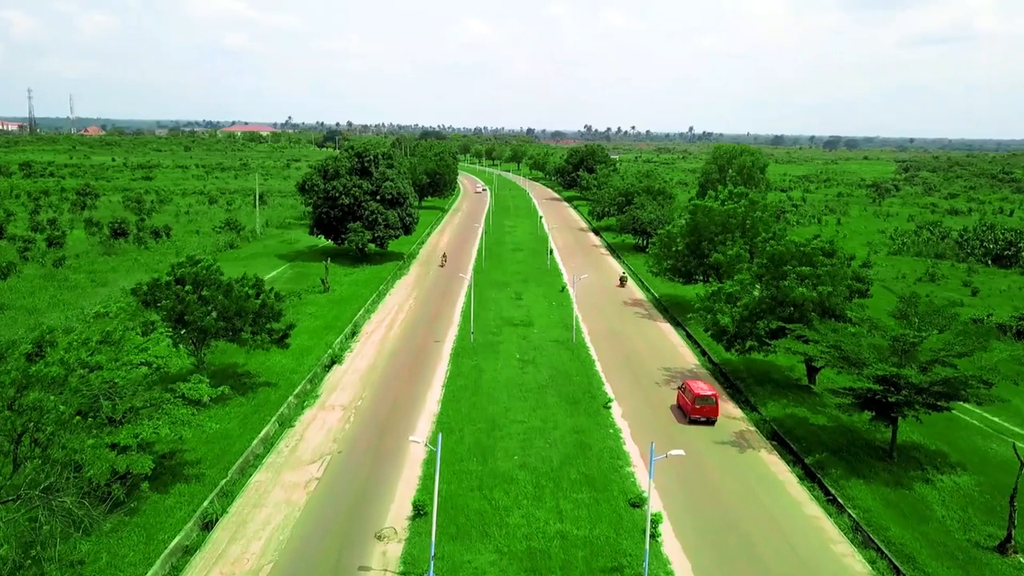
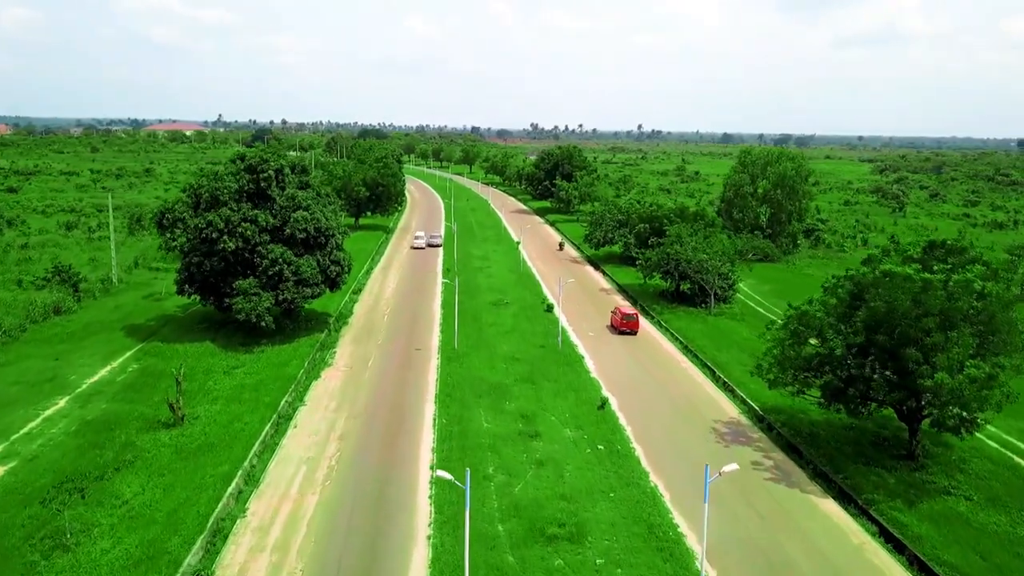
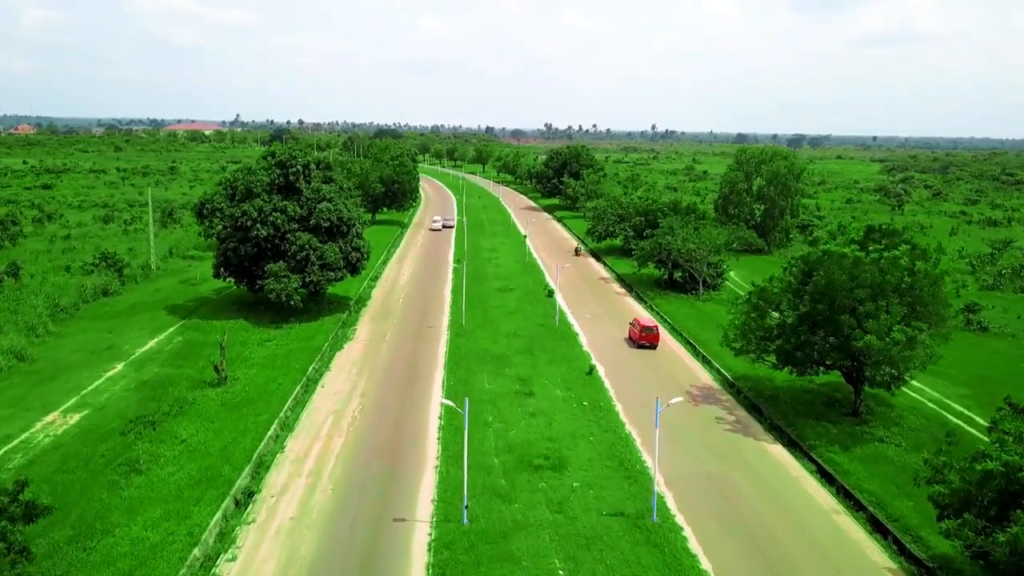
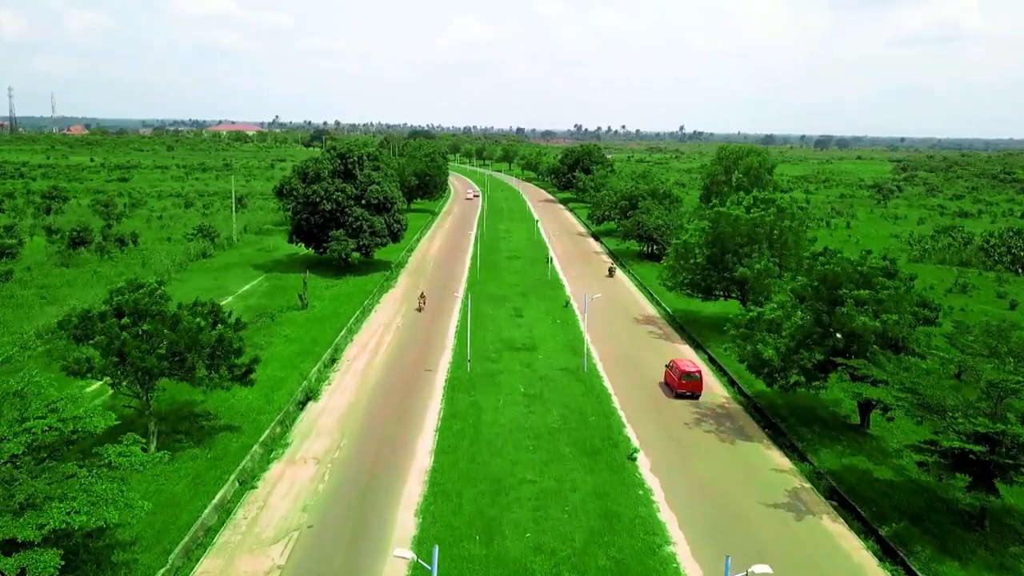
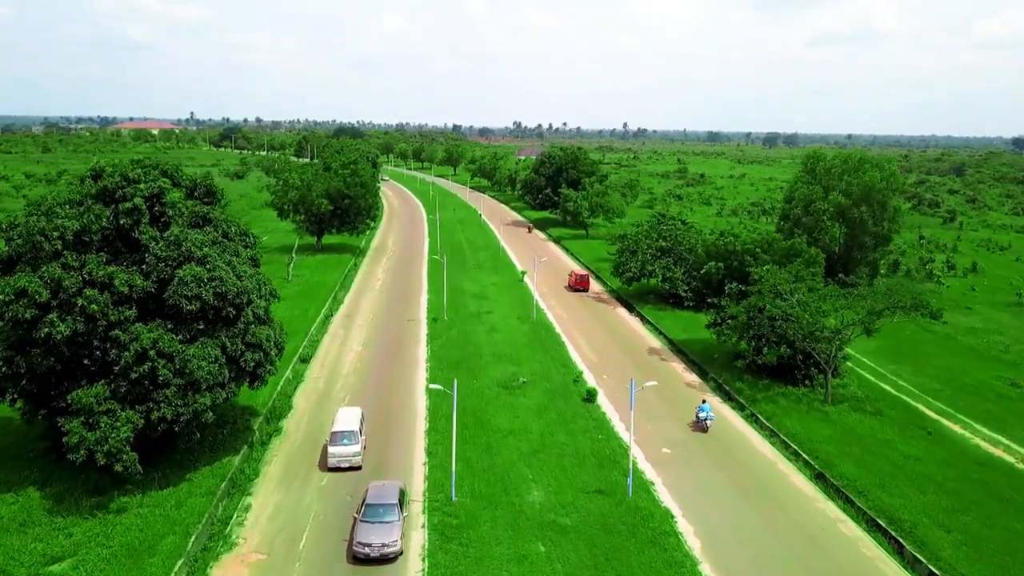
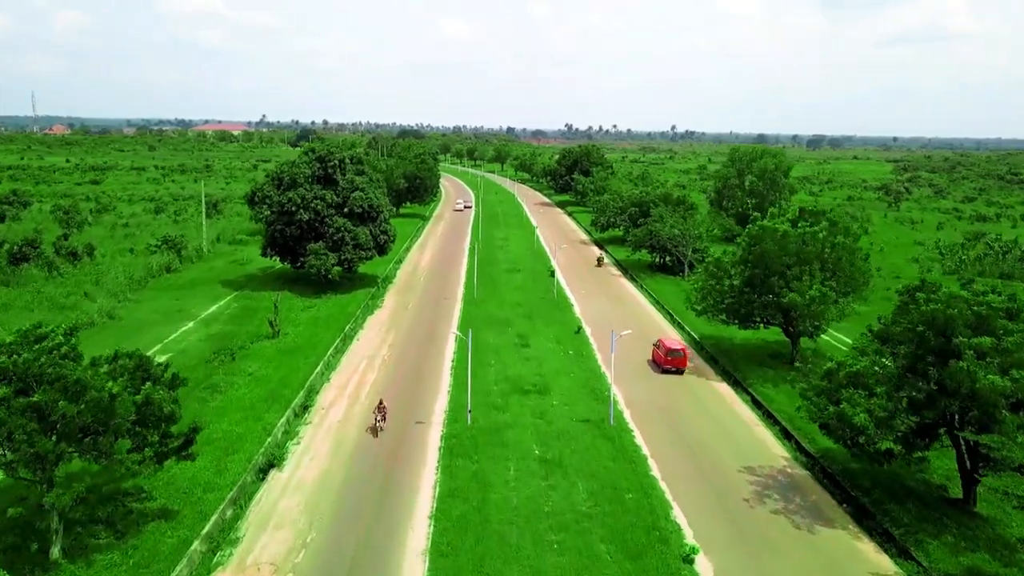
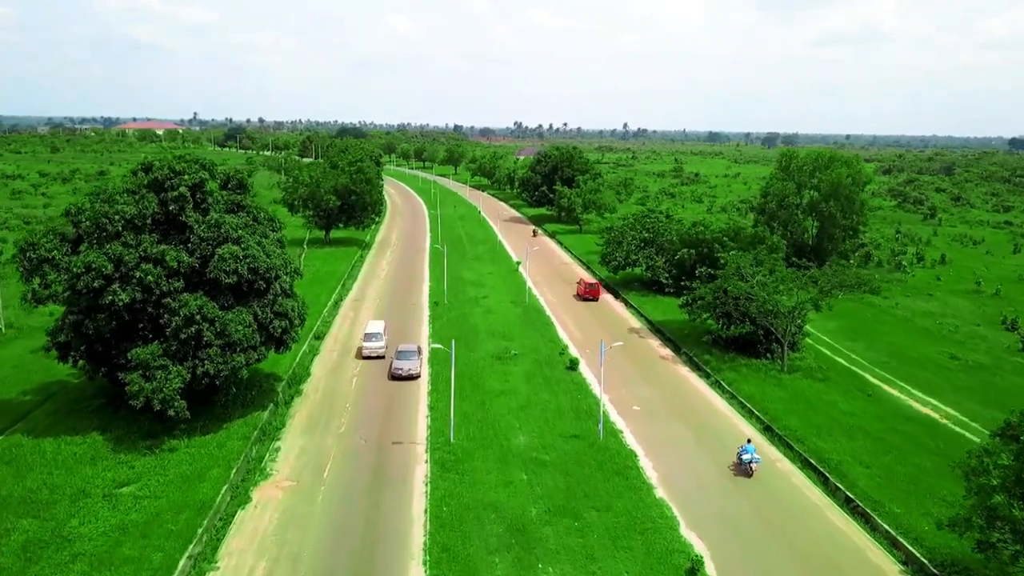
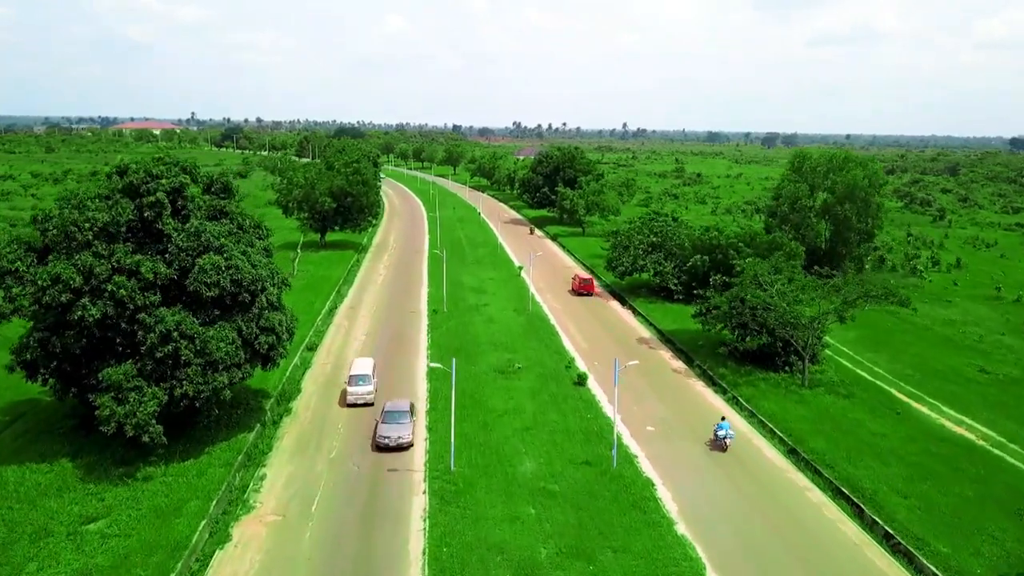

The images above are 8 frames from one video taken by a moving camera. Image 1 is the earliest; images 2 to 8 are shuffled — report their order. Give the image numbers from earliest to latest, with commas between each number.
4, 6, 3, 2, 7, 8, 5
